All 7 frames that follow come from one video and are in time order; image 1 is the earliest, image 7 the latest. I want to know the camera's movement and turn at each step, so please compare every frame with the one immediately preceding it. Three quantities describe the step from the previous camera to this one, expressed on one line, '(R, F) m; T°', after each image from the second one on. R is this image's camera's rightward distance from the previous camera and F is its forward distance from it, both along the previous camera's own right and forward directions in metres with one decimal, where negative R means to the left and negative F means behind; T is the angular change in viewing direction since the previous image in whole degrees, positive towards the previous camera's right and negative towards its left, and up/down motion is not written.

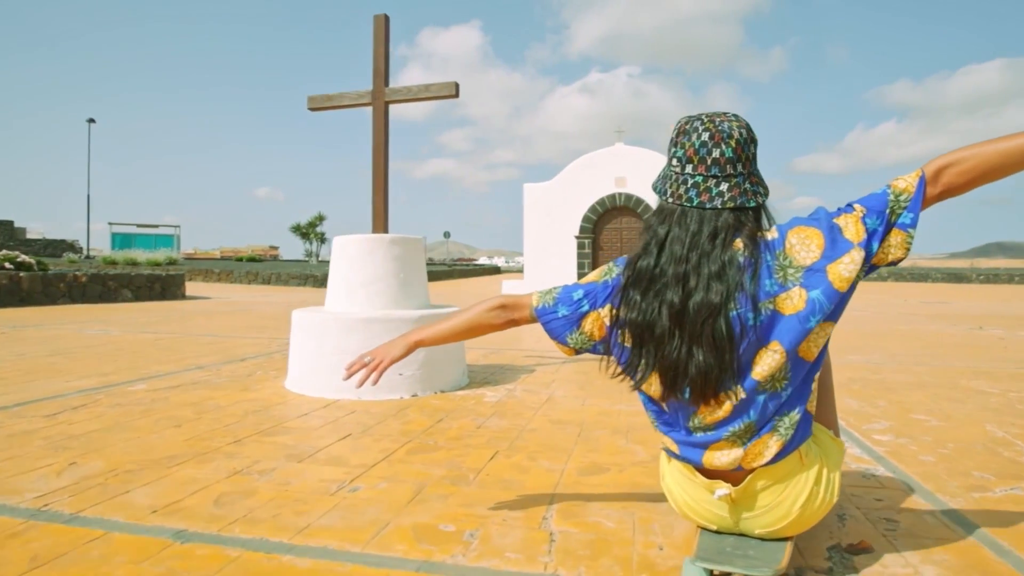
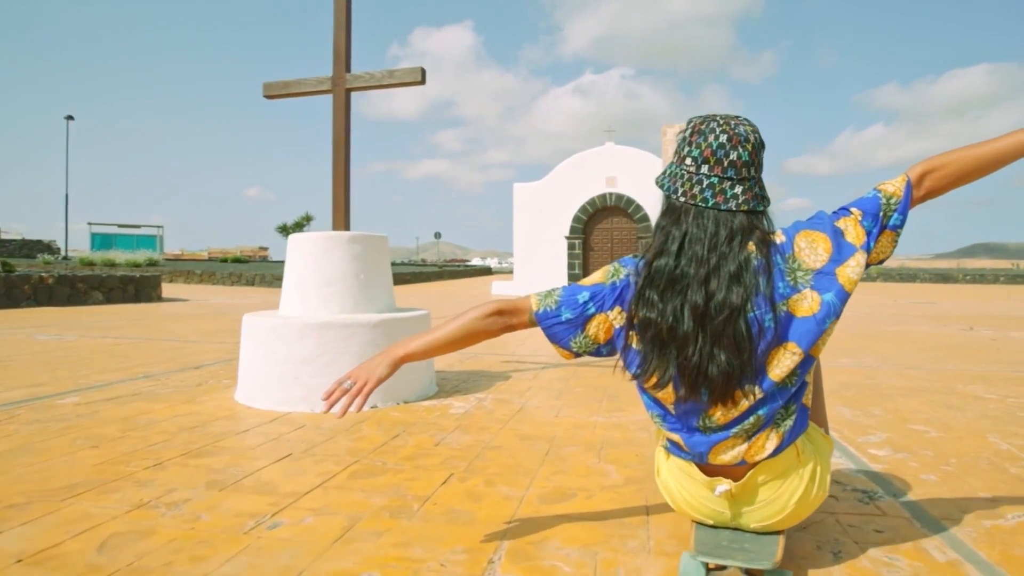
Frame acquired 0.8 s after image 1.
(+0.2, +0.3) m; +1°
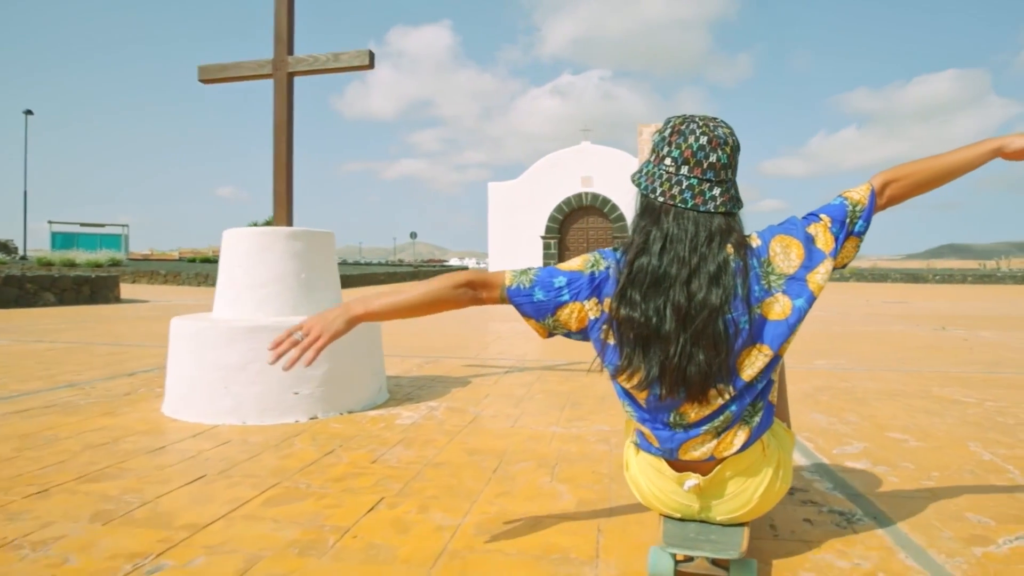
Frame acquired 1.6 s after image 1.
(+0.2, +0.3) m; +2°
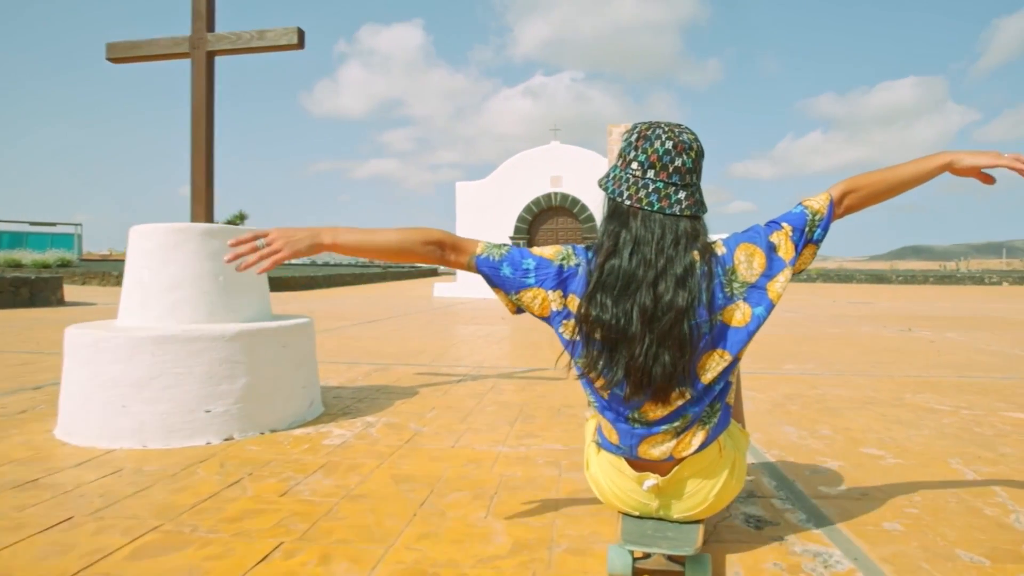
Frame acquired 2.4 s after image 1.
(+0.2, +0.4) m; +2°
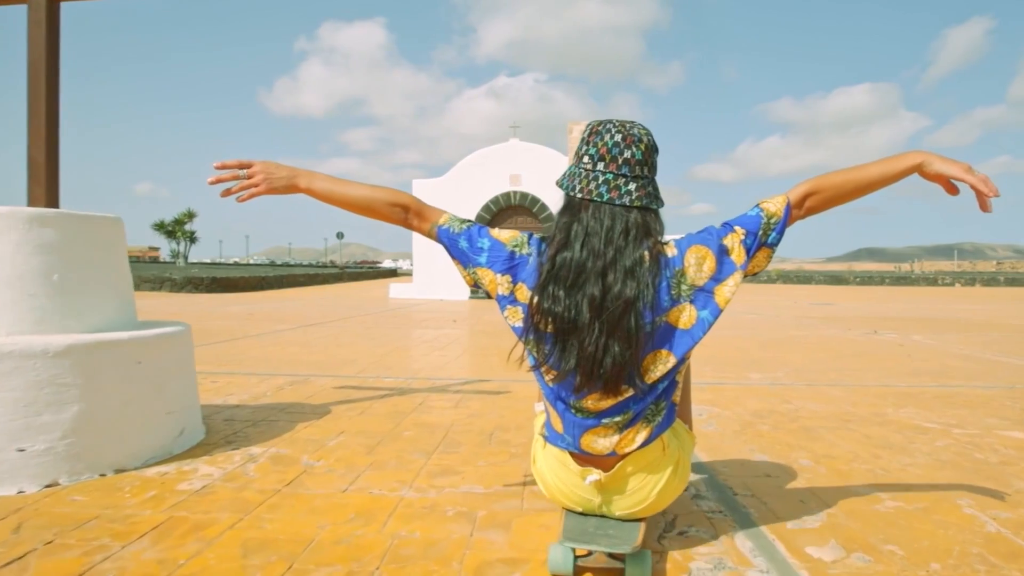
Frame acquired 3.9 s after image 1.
(+0.2, +0.7) m; +3°
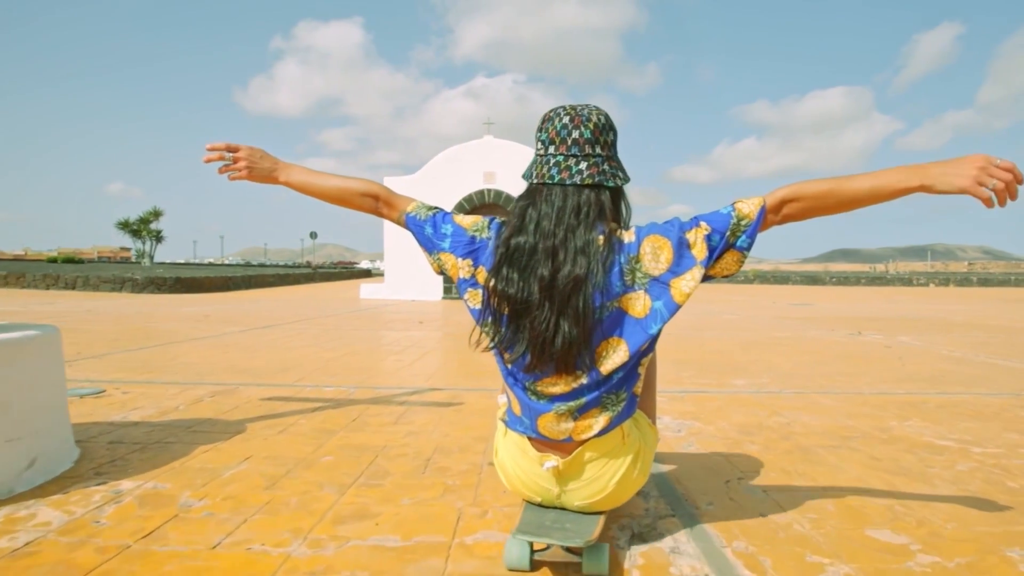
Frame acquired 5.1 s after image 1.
(+0.2, +0.6) m; +2°
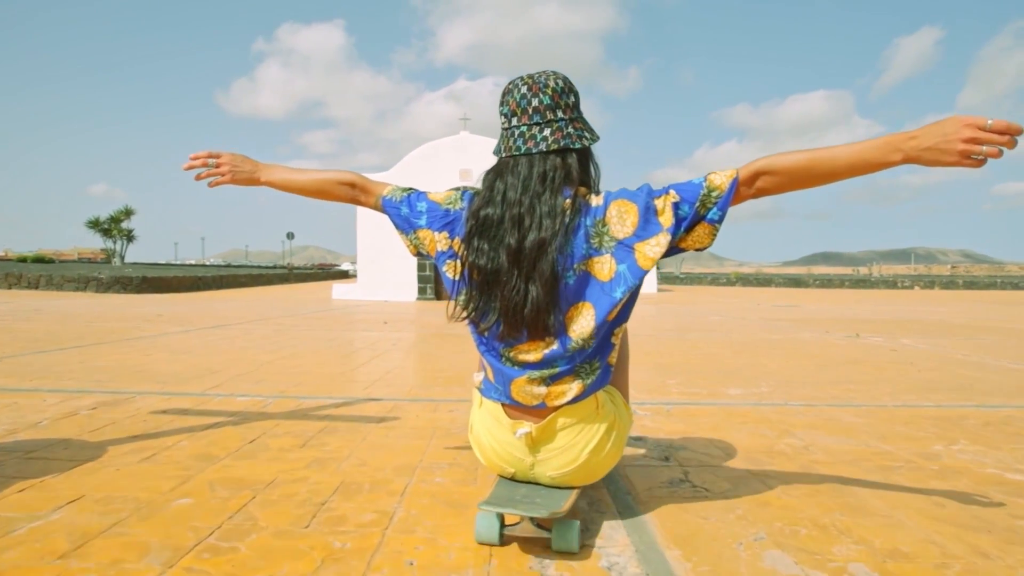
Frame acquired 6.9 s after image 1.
(+0.2, +0.8) m; +1°
